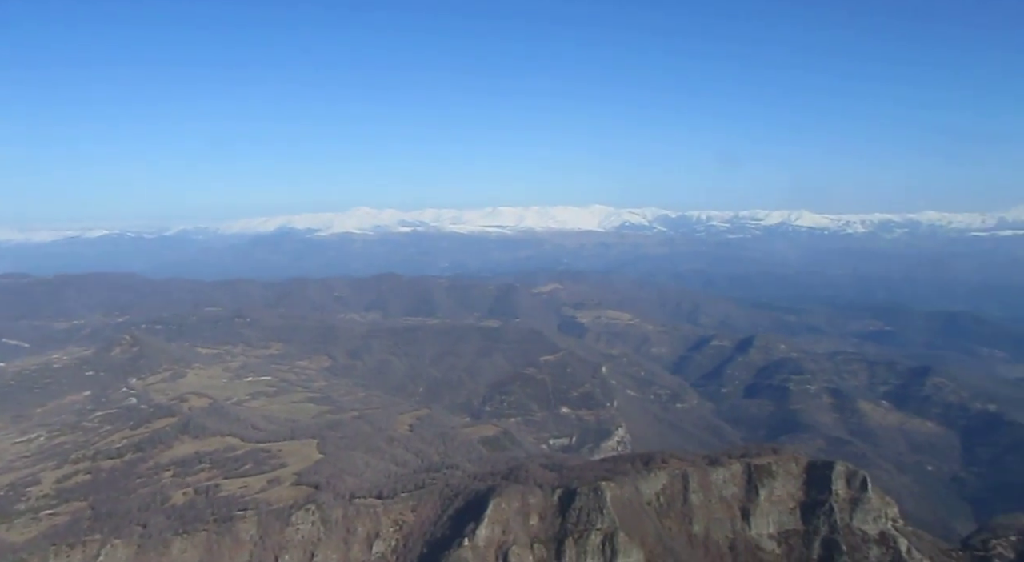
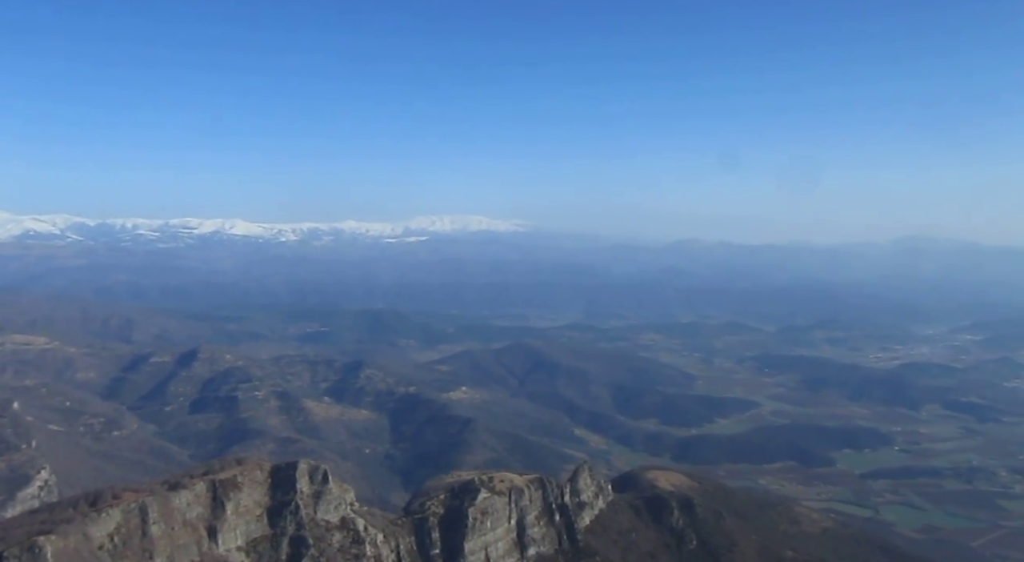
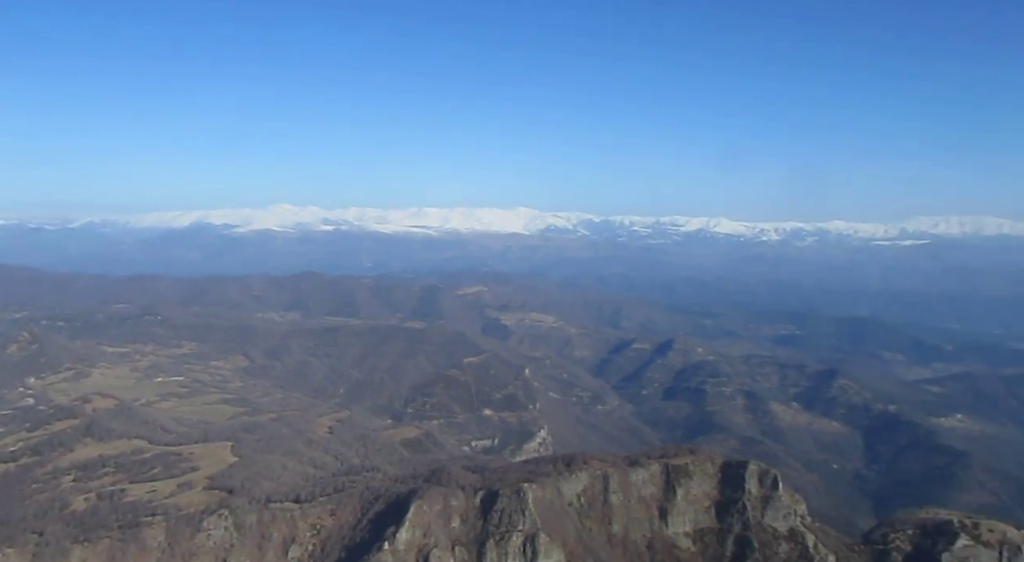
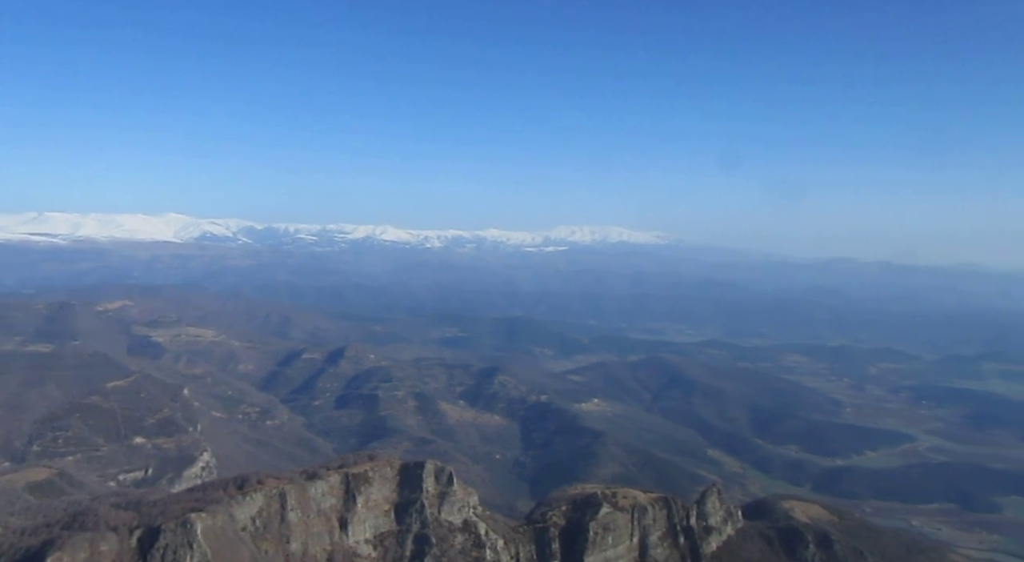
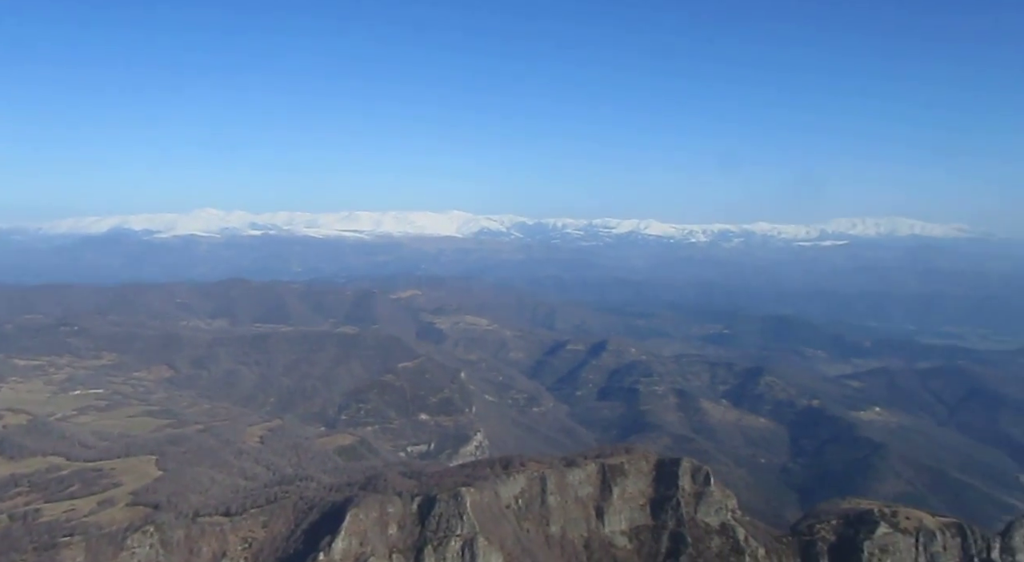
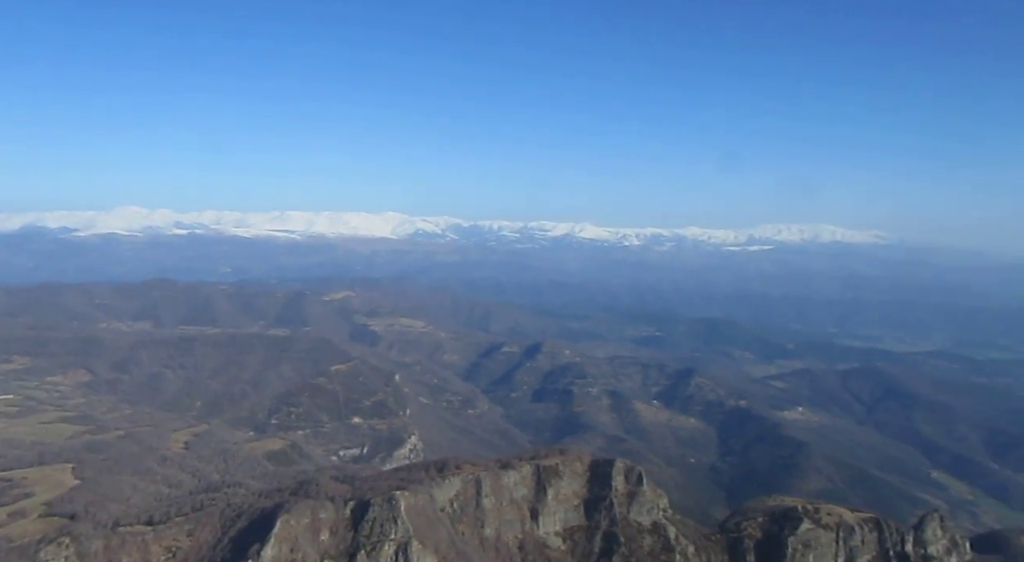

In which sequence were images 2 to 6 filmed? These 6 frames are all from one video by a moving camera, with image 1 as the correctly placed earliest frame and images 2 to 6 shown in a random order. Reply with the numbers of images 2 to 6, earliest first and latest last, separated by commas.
3, 5, 6, 4, 2
